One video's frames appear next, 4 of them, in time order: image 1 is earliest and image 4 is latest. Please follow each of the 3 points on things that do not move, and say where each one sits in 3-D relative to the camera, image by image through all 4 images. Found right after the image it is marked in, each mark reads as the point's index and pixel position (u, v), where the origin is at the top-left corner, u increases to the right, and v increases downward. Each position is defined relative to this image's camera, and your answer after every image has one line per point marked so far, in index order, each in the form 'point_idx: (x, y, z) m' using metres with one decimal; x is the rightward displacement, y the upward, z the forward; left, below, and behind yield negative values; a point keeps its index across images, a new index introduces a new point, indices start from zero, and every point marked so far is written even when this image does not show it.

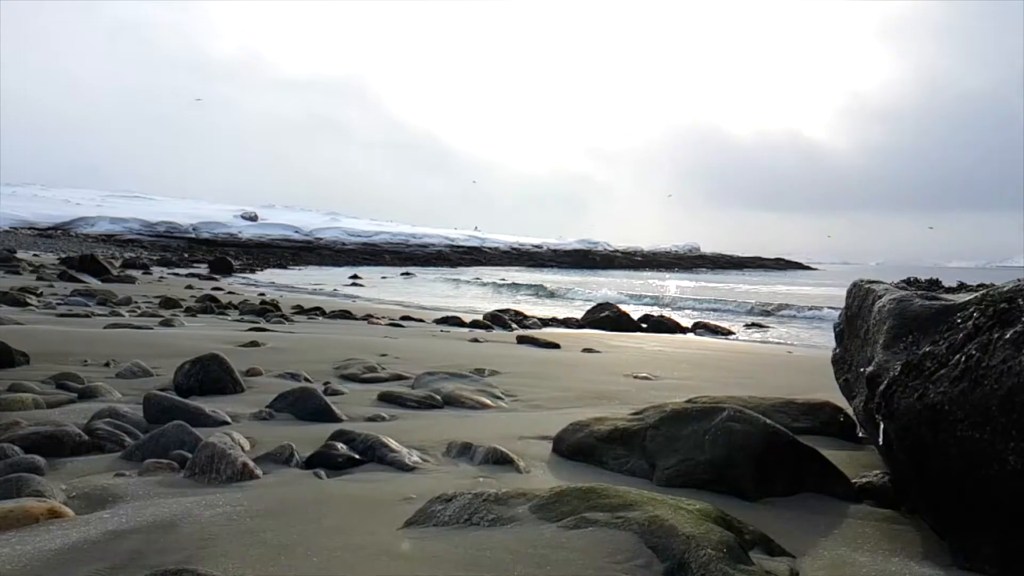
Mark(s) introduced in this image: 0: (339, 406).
0: (-1.3, -0.9, +5.3) m
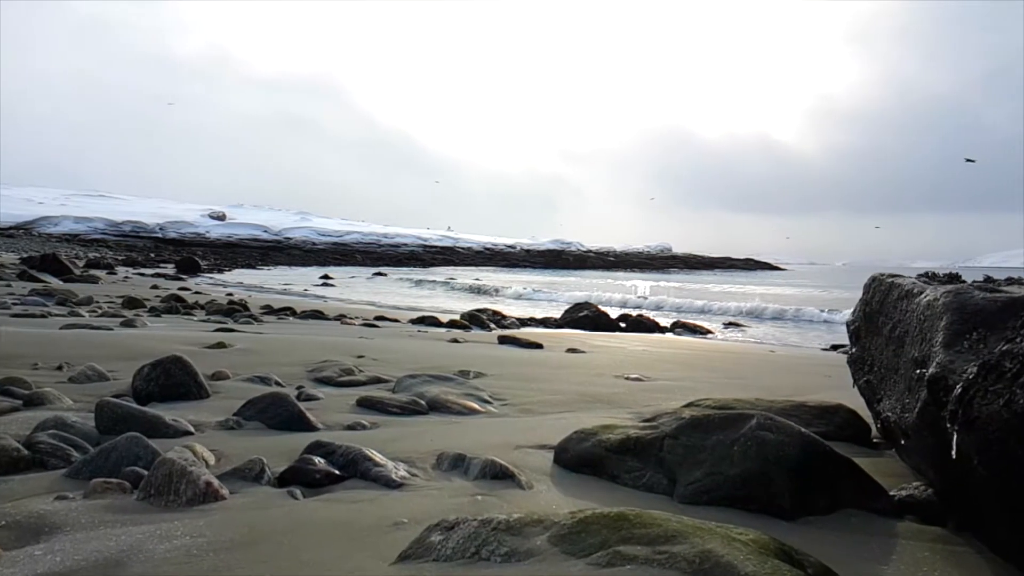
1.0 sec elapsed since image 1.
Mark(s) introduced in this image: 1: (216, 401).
0: (-1.3, -0.8, +4.9) m
1: (-2.1, -0.8, +5.2) m
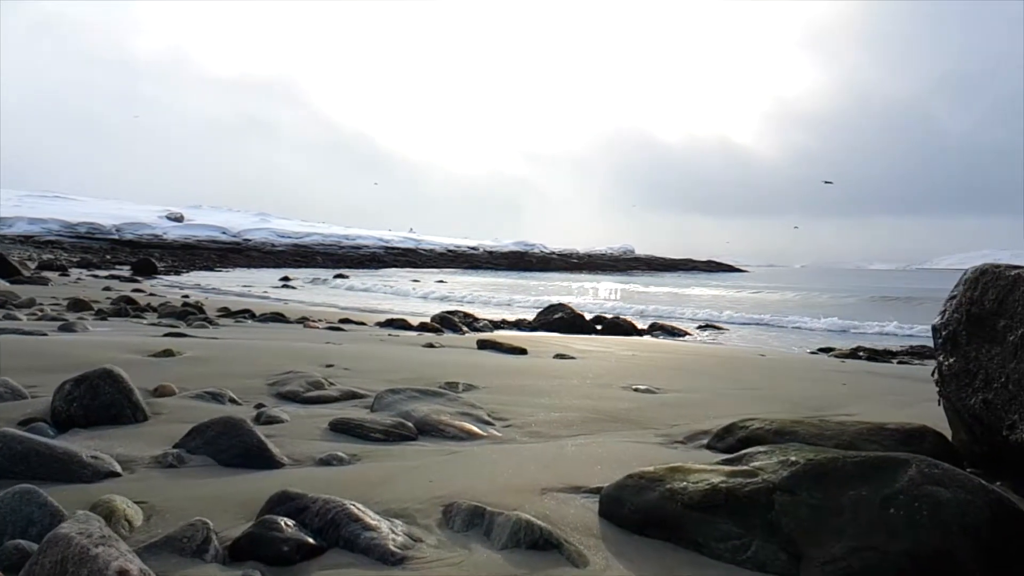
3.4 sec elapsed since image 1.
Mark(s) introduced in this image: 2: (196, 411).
0: (-1.3, -0.8, +3.9) m
1: (-2.1, -0.8, +4.2) m
2: (-2.0, -0.8, +4.7) m
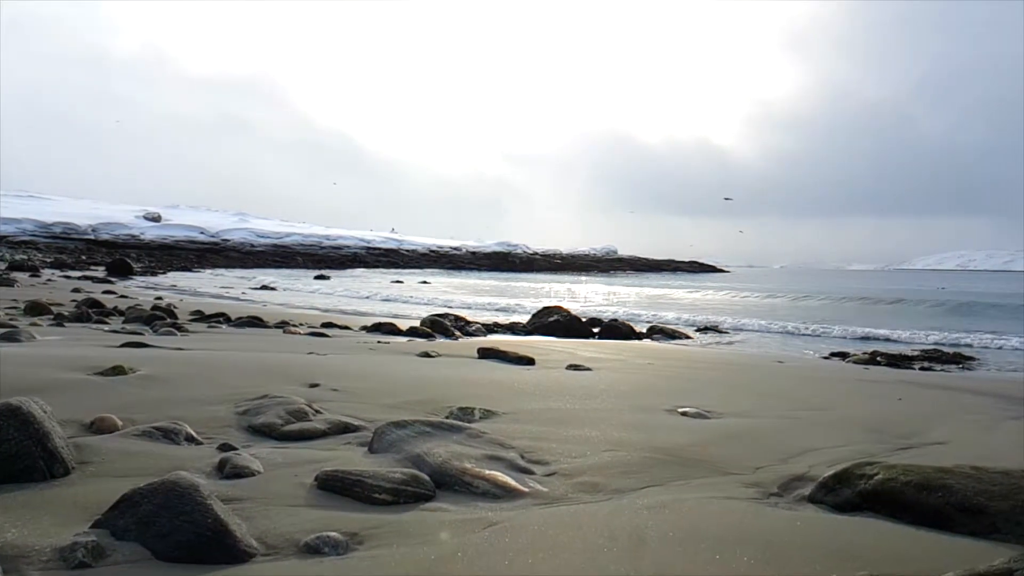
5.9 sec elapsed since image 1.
0: (-1.0, -0.9, +2.8) m
1: (-1.8, -0.8, +3.1) m
2: (-1.8, -0.8, +3.6) m
